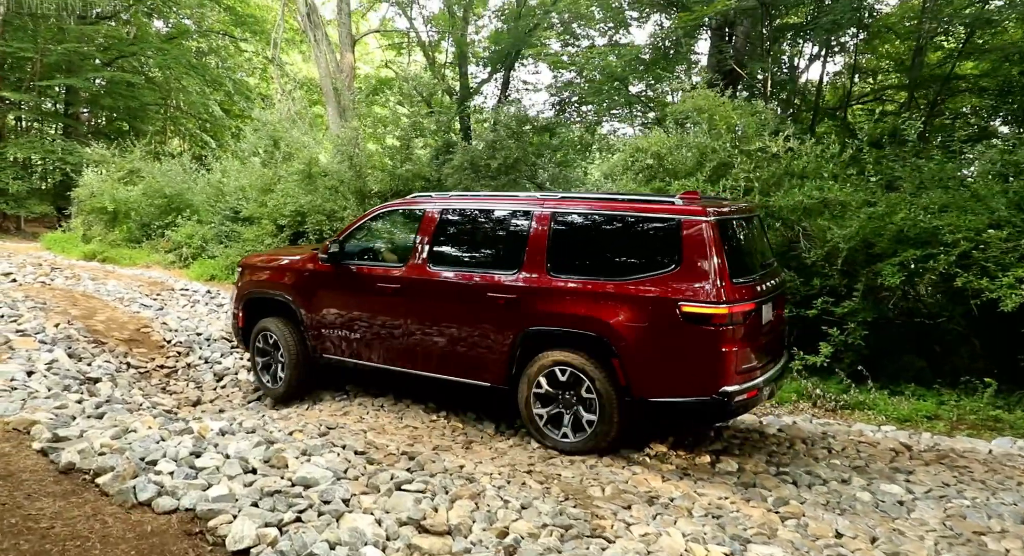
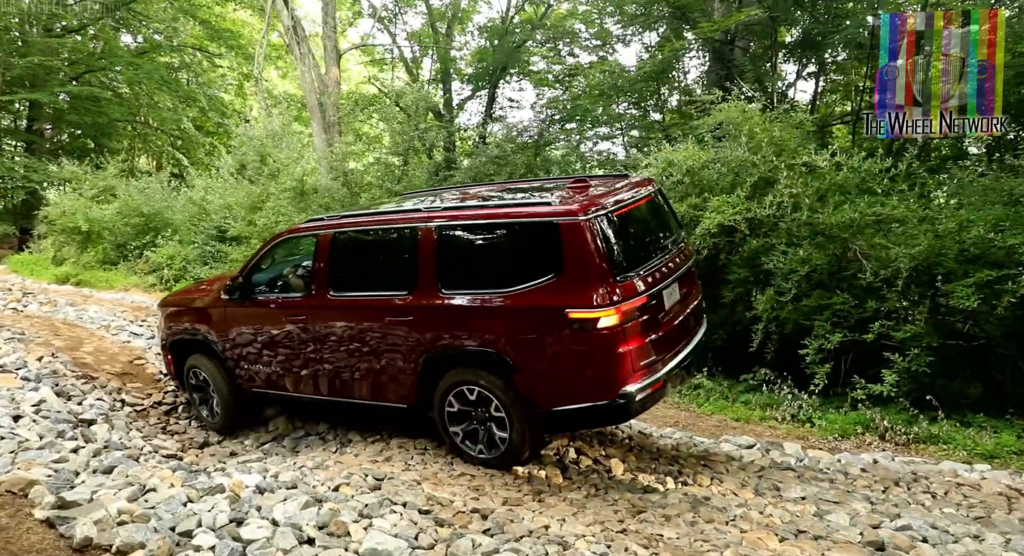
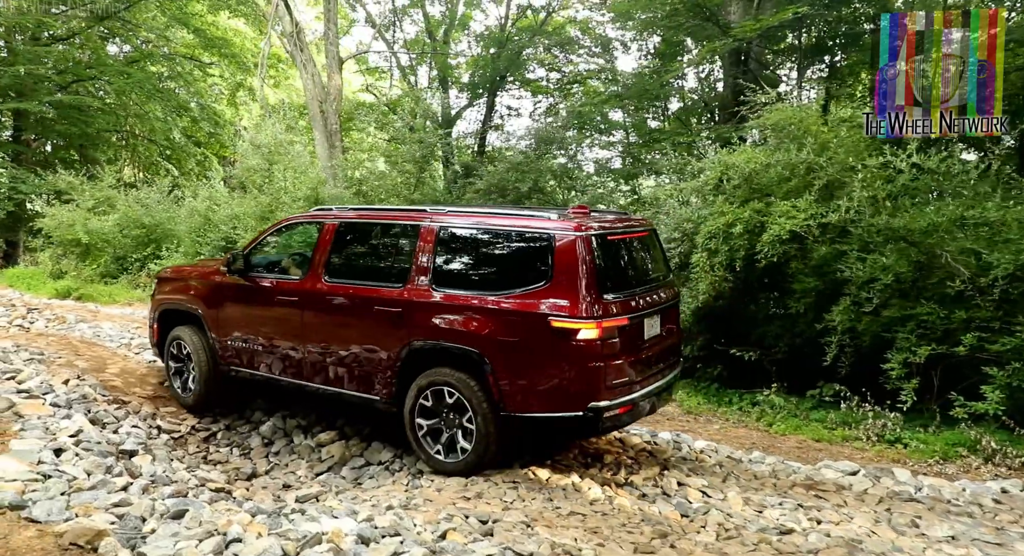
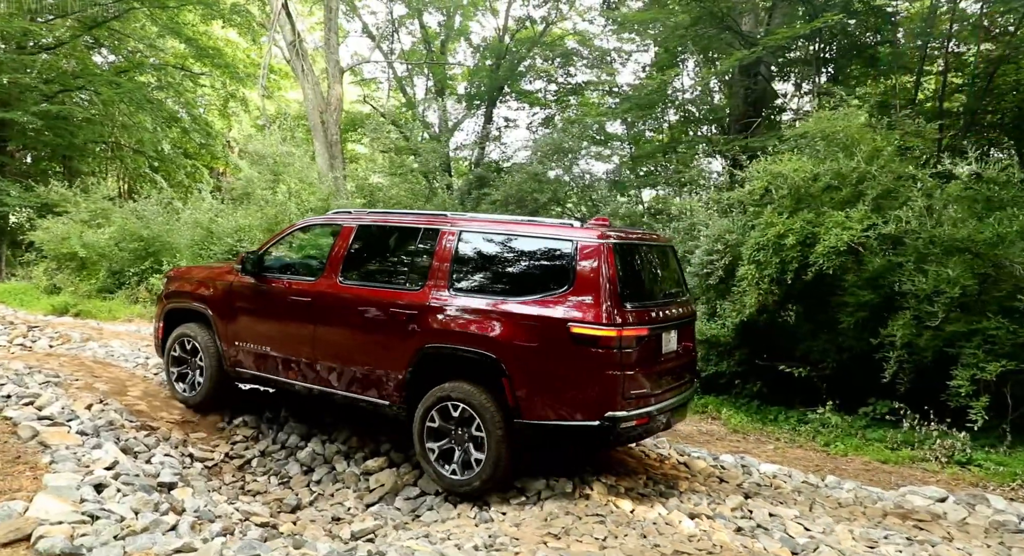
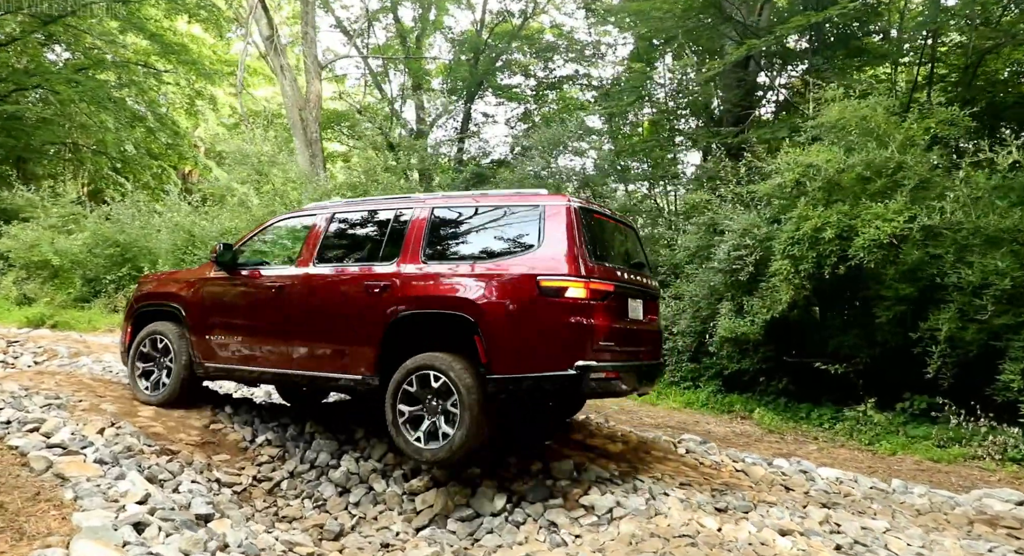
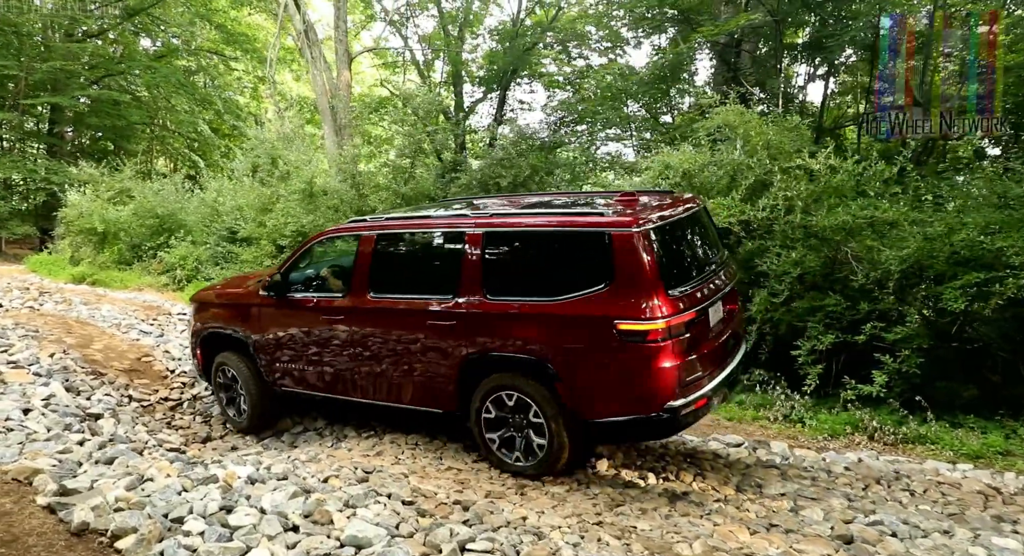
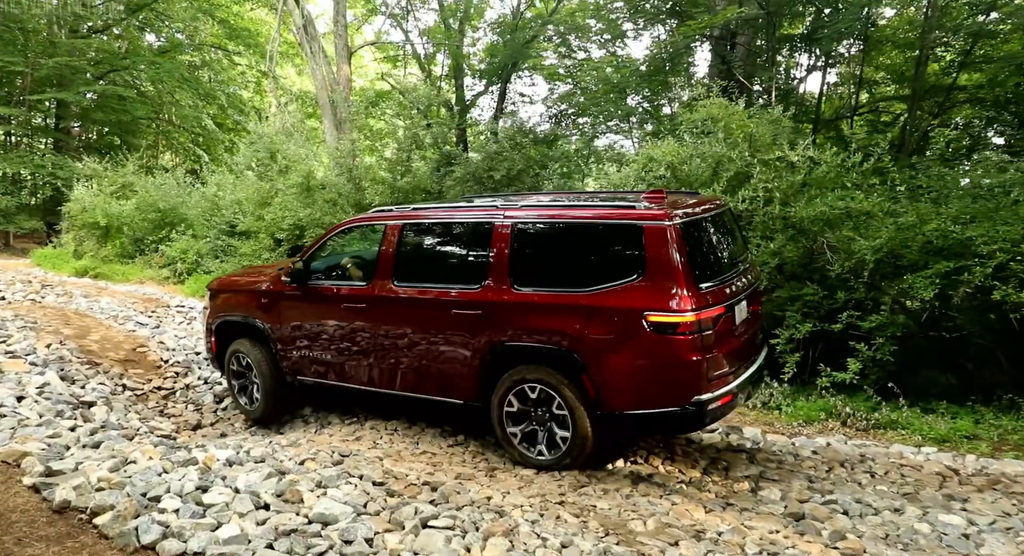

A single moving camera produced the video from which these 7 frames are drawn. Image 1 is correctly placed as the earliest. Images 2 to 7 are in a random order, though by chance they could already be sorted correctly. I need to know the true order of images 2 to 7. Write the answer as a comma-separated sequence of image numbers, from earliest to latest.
7, 6, 2, 3, 4, 5
